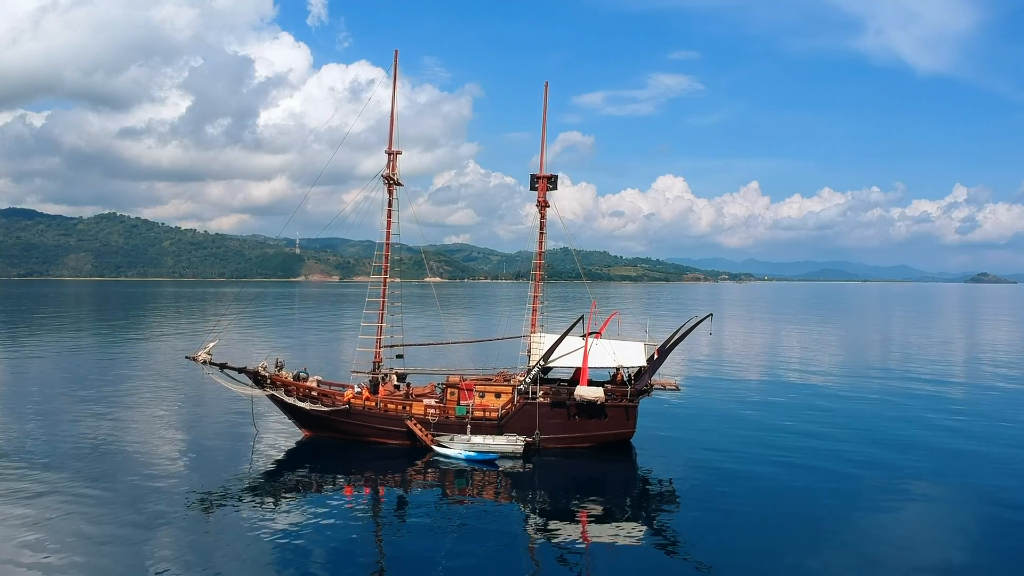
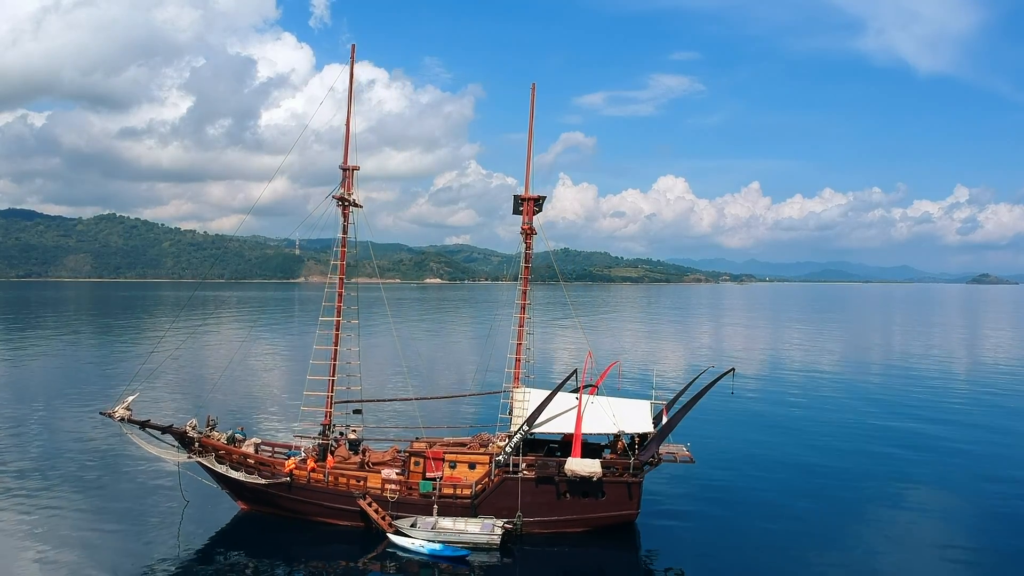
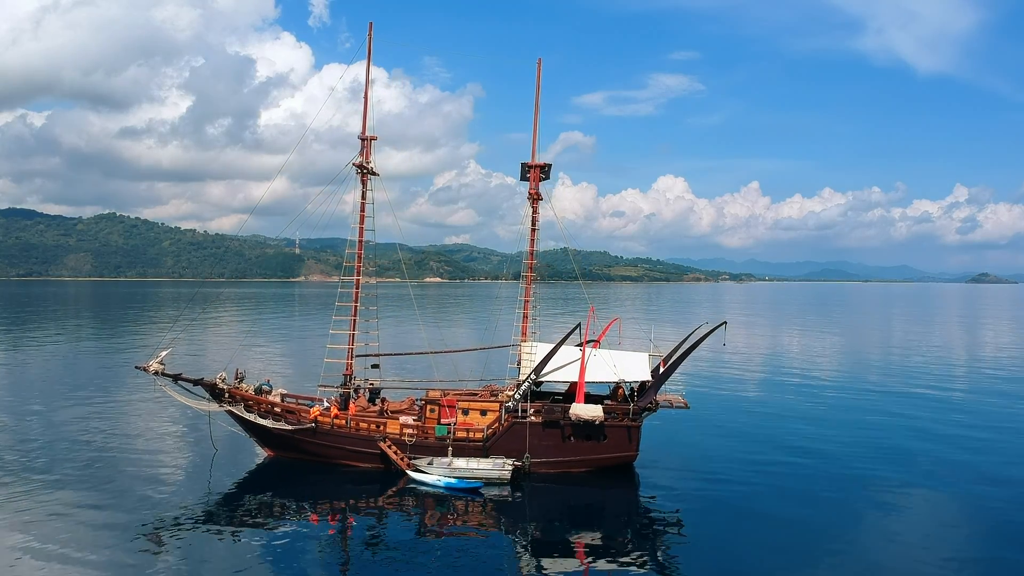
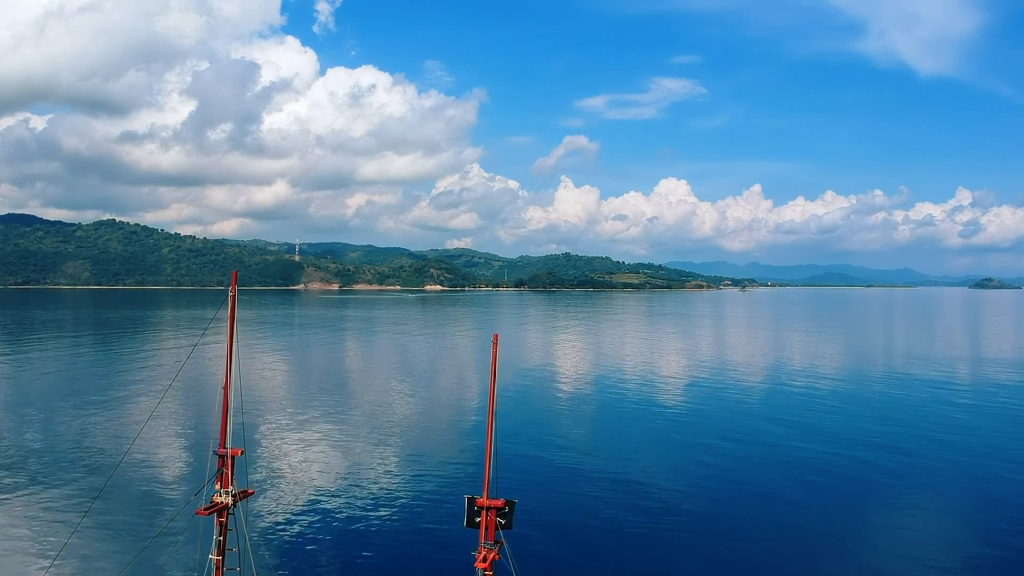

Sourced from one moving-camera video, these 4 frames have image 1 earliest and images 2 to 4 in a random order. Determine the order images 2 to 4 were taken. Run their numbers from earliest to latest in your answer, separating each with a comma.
3, 2, 4
